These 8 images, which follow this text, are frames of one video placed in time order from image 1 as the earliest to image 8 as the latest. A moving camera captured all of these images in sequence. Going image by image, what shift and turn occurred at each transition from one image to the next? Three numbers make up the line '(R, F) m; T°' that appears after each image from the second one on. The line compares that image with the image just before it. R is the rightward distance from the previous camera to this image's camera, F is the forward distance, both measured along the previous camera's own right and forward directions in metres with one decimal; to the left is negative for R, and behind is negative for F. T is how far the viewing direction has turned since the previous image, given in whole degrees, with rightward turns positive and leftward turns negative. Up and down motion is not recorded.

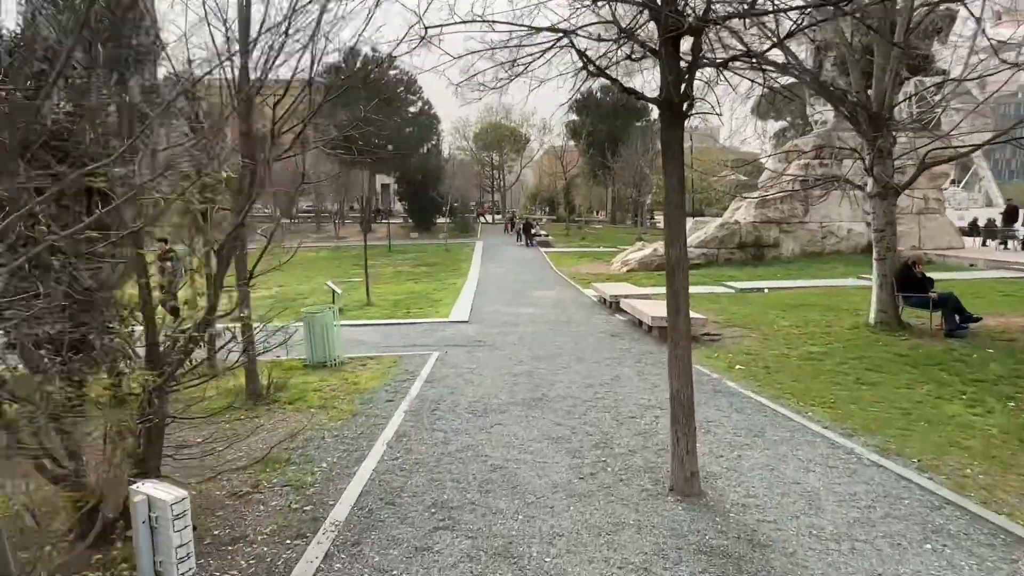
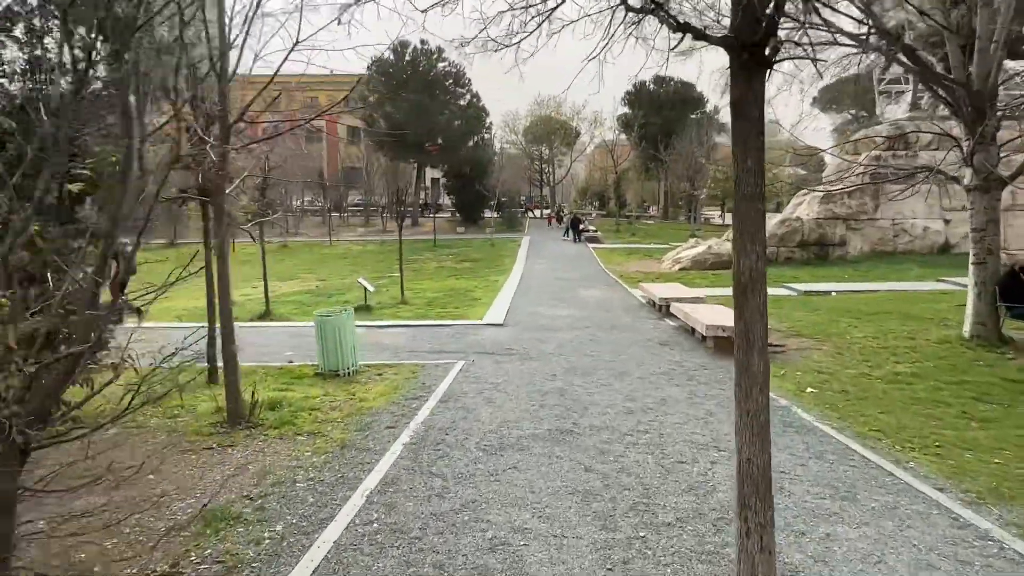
(+0.2, +0.9) m; -4°
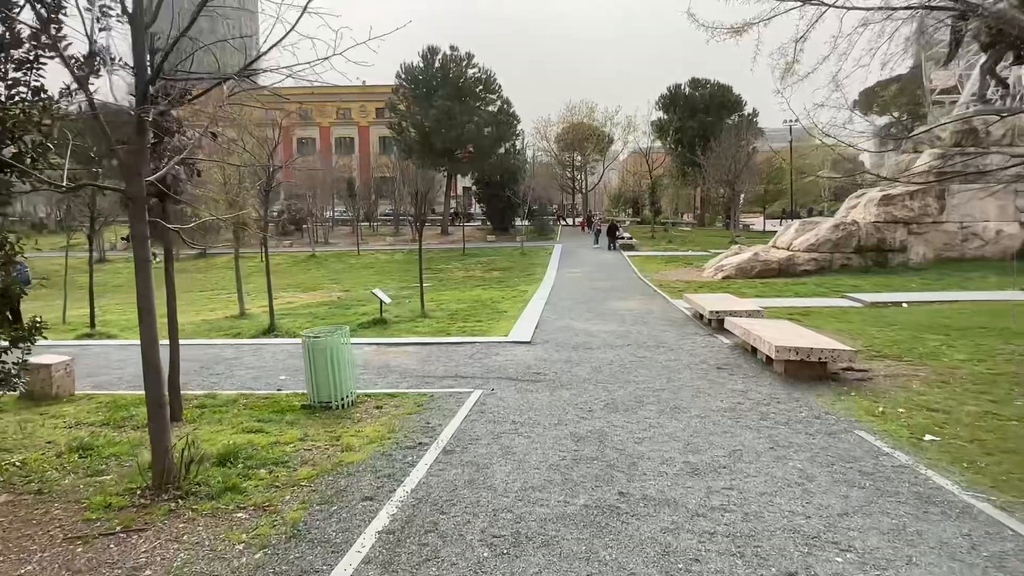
(+0.1, +1.3) m; -3°
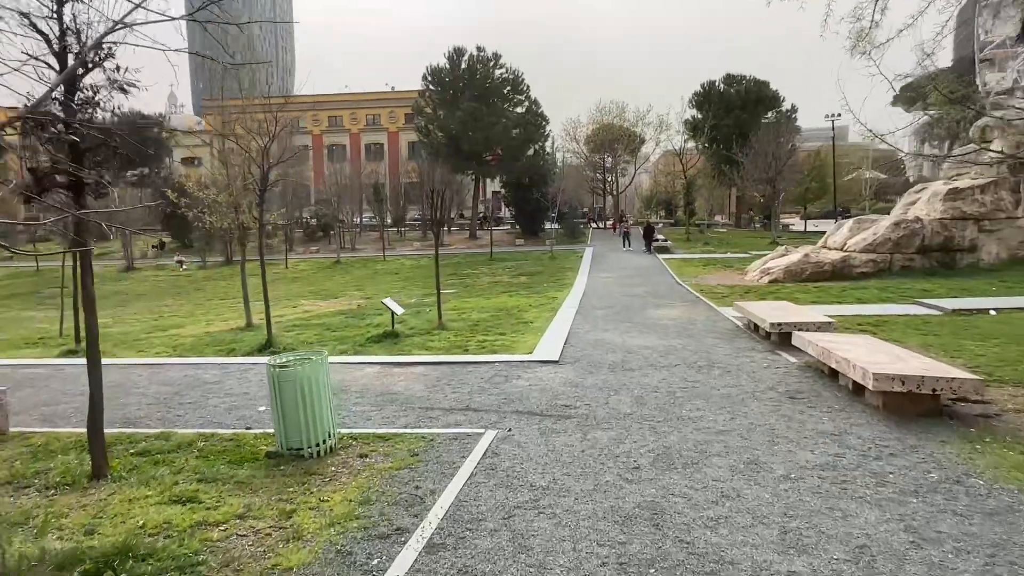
(+0.1, +1.4) m; -3°
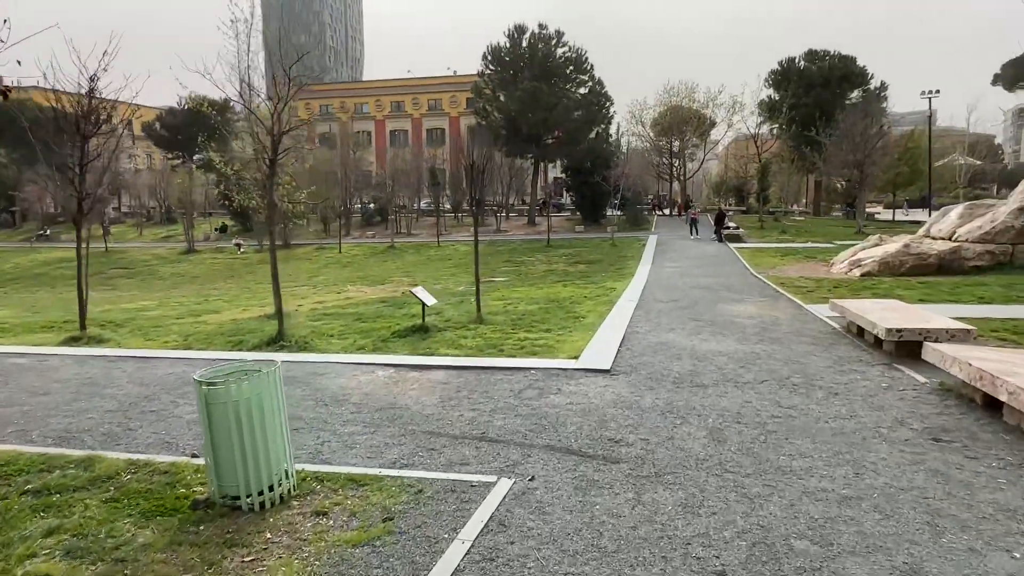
(+0.2, +1.5) m; -6°
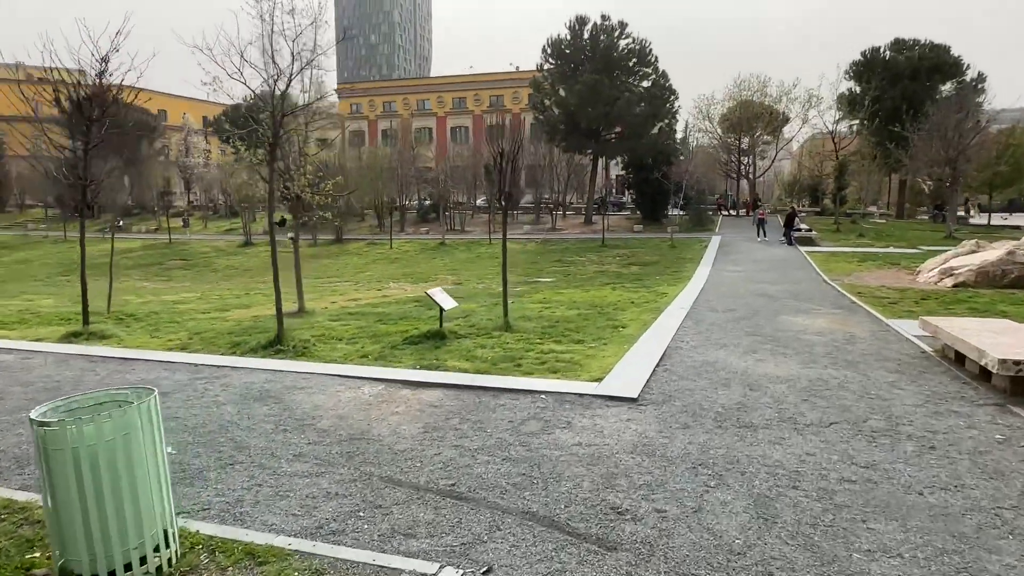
(+0.5, +1.1) m; -6°
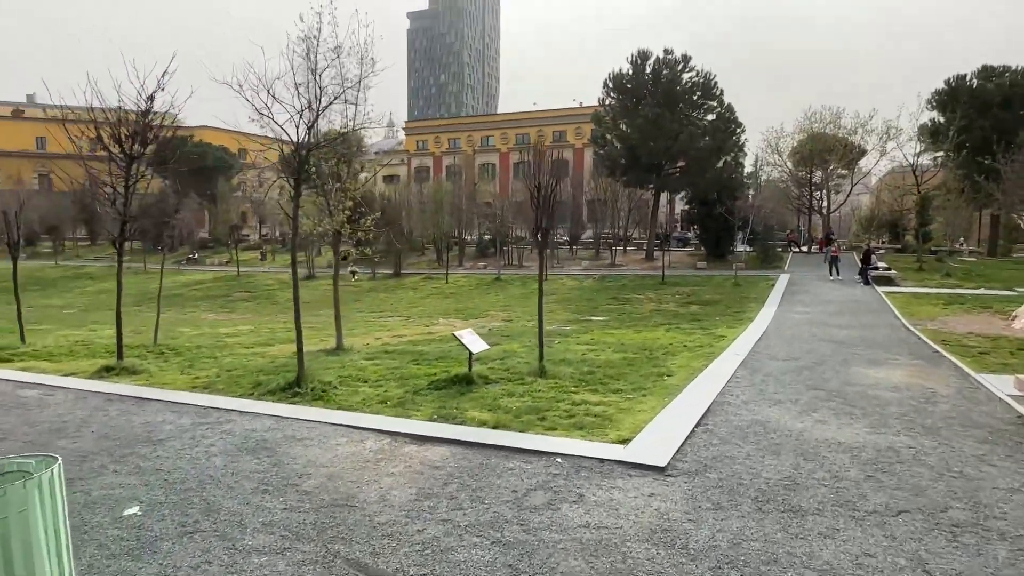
(+0.4, +0.5) m; -6°
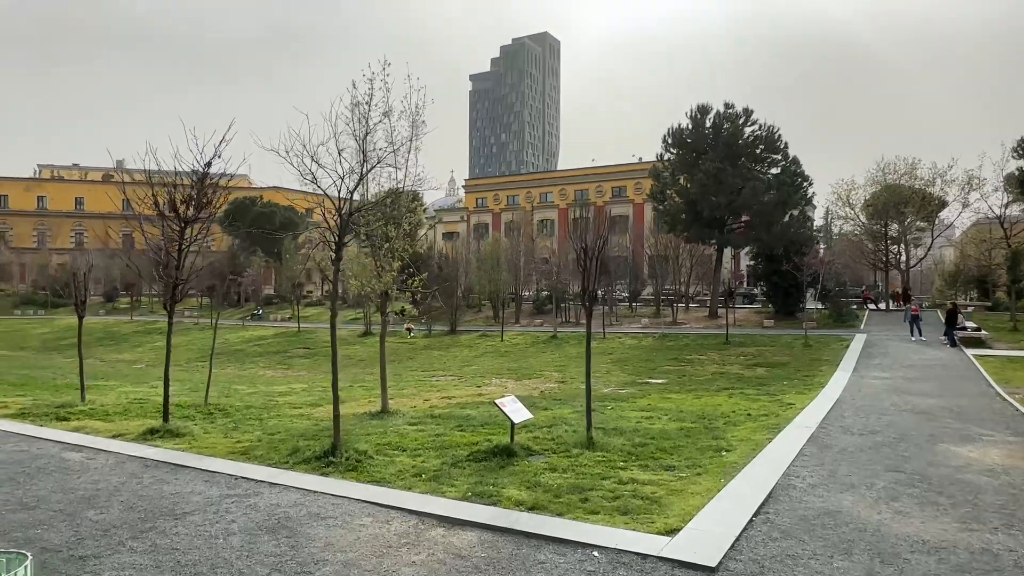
(+0.2, +0.3) m; -5°
